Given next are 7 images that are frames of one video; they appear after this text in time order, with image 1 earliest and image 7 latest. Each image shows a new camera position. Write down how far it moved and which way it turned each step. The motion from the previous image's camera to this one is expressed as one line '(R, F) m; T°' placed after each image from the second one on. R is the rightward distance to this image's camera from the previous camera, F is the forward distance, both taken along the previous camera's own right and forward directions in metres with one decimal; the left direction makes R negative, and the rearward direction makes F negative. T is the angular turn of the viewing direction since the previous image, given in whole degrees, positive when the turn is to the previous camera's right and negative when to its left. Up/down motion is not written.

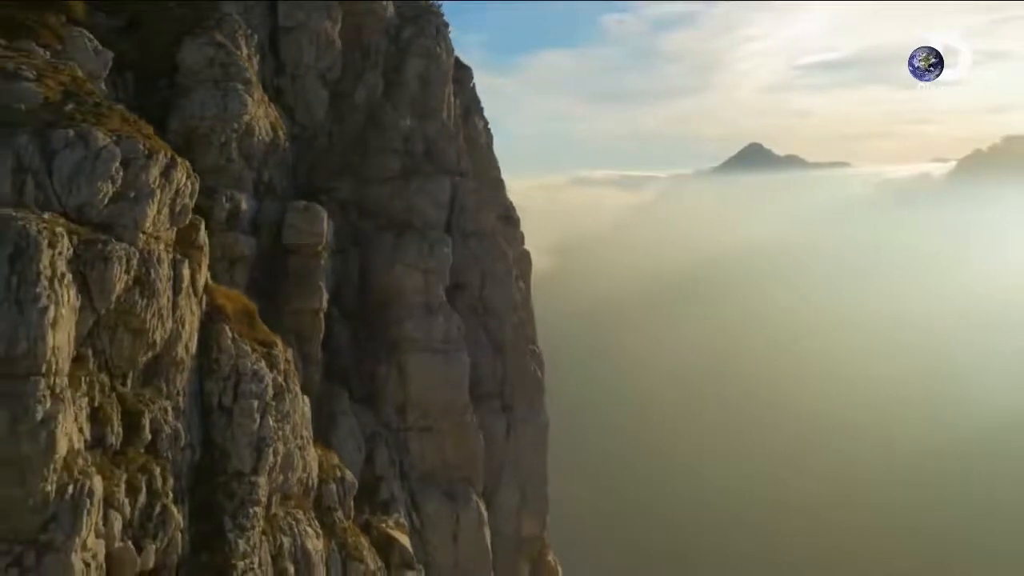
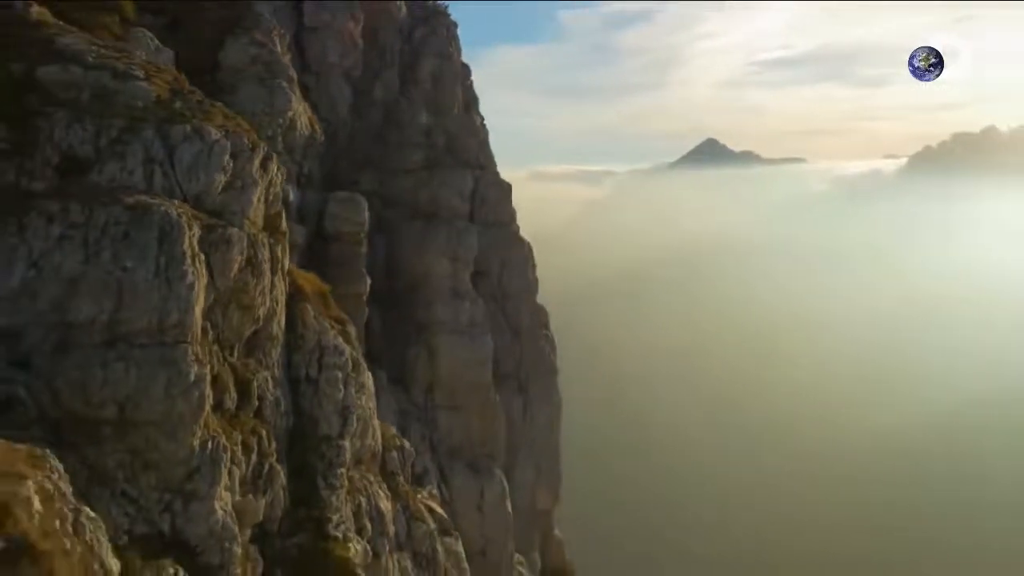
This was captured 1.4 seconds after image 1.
(-3.8, -3.6) m; +2°
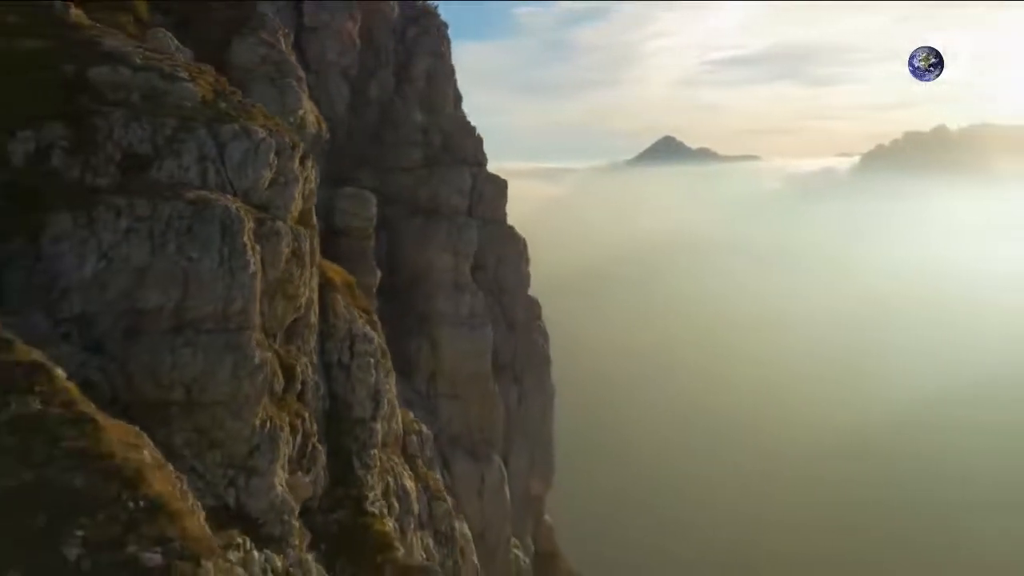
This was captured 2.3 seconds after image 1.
(-2.5, -2.3) m; +2°
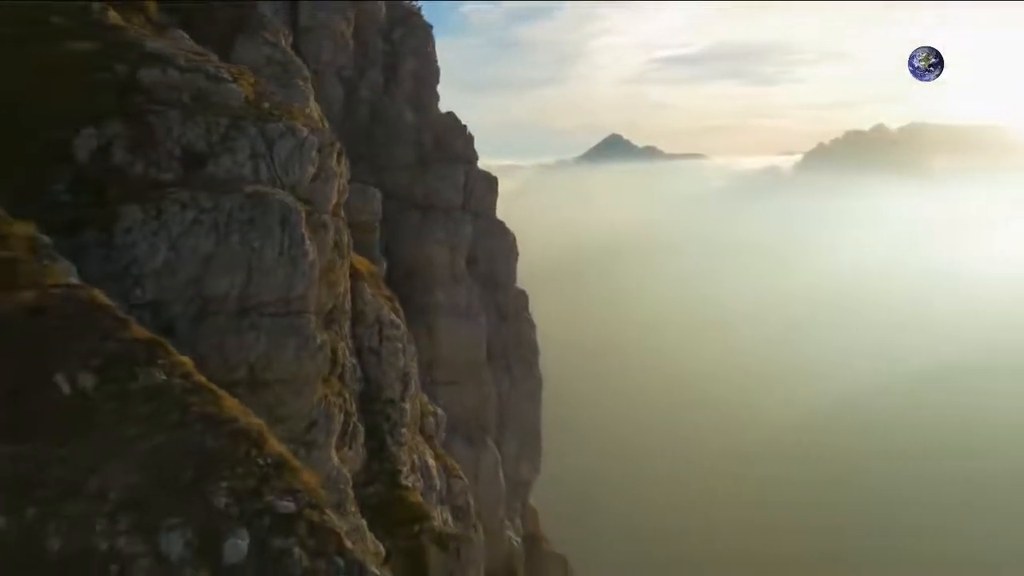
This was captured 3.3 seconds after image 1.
(-3.0, -2.8) m; +3°
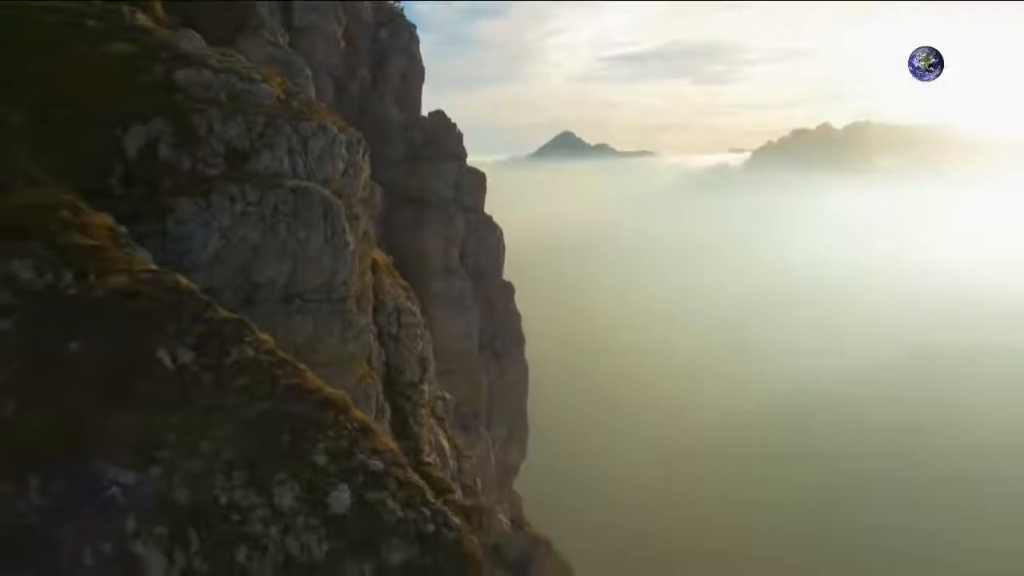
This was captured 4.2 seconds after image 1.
(-2.6, -2.7) m; +3°
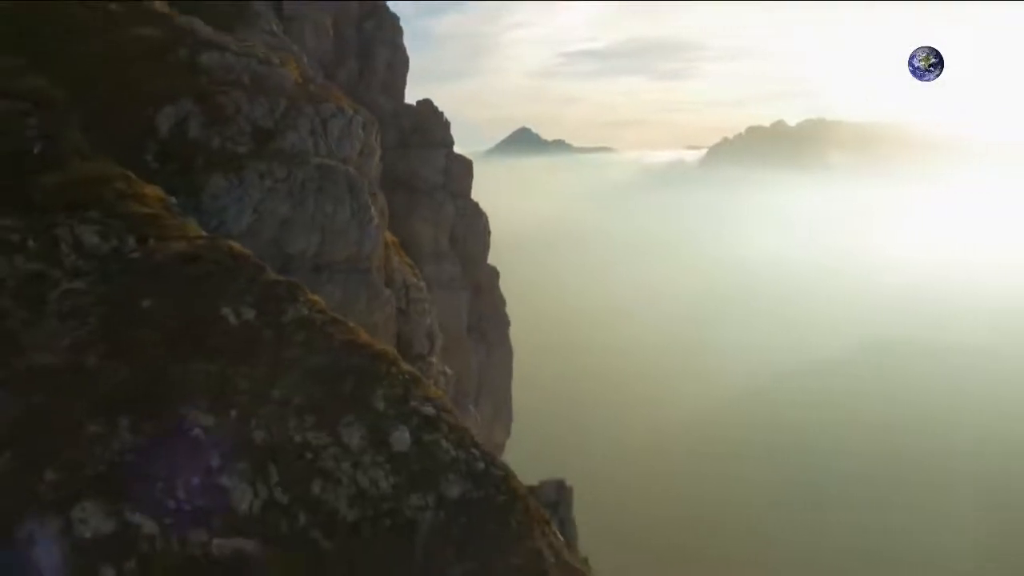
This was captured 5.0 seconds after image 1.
(-2.2, -2.3) m; +2°
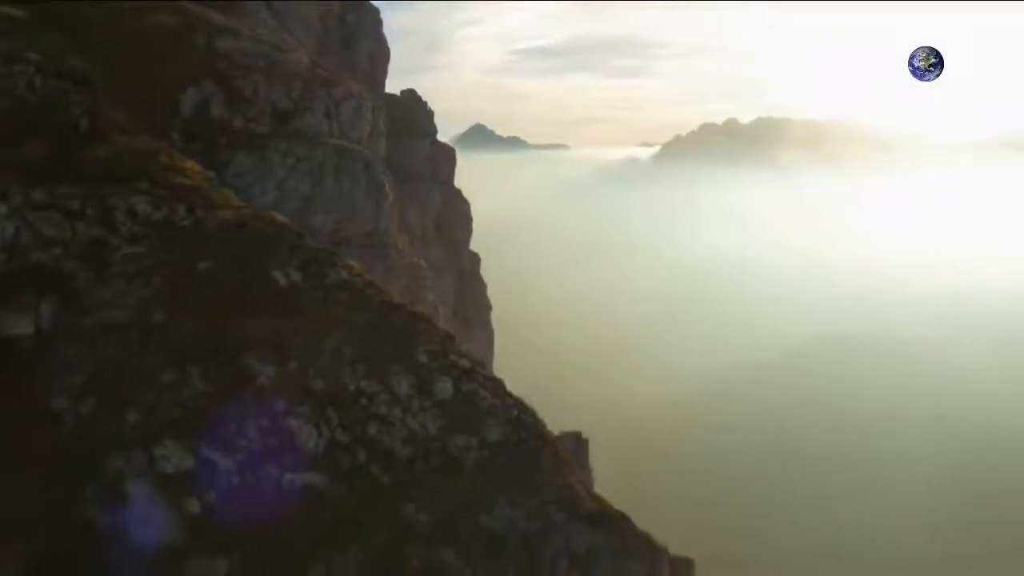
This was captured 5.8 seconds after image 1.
(-2.1, -2.4) m; +3°
